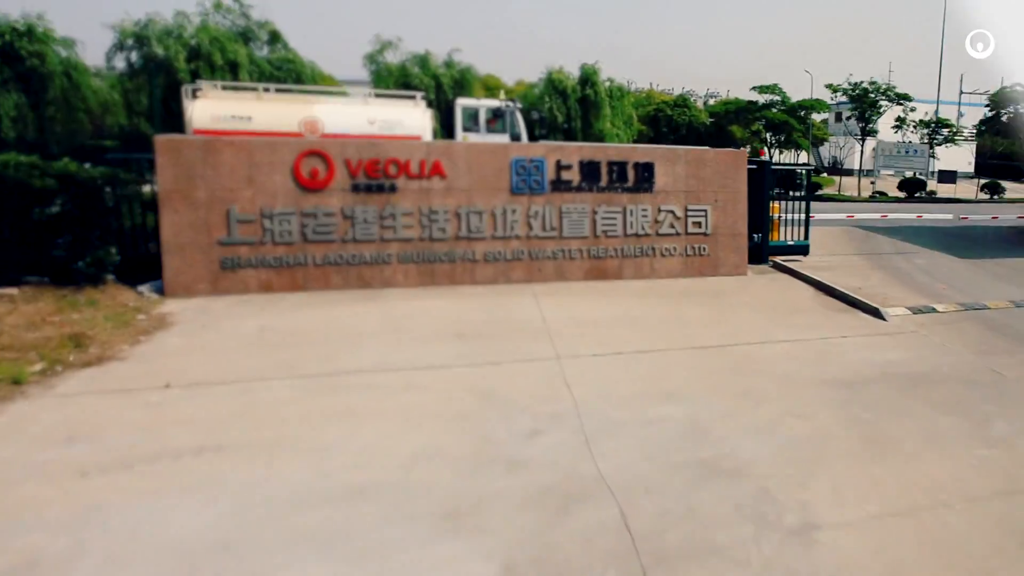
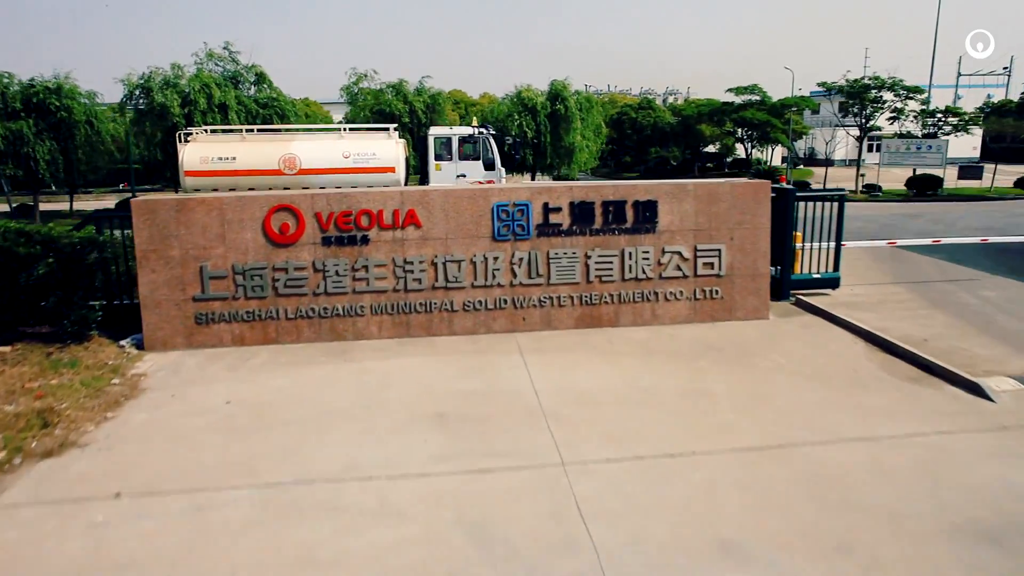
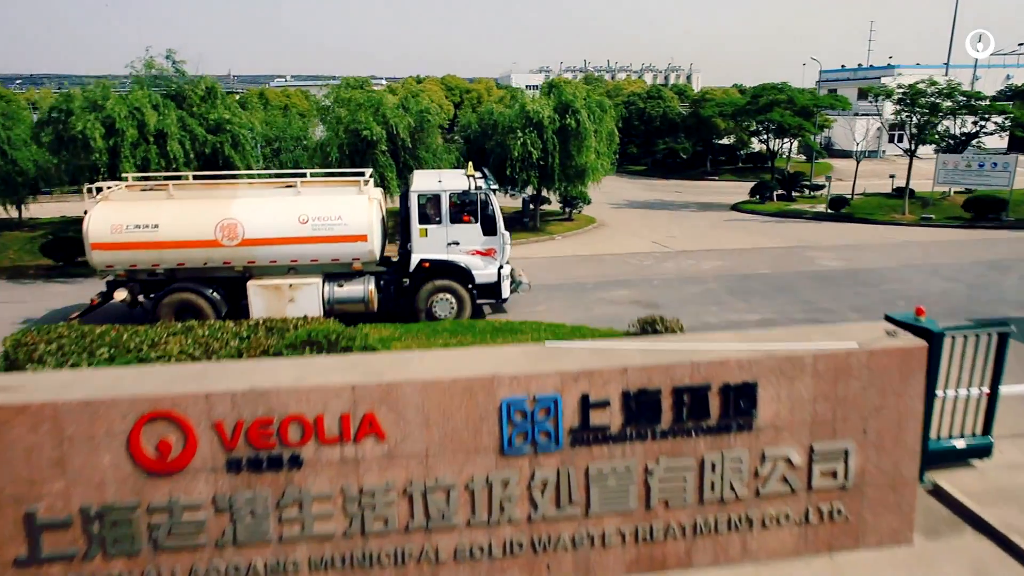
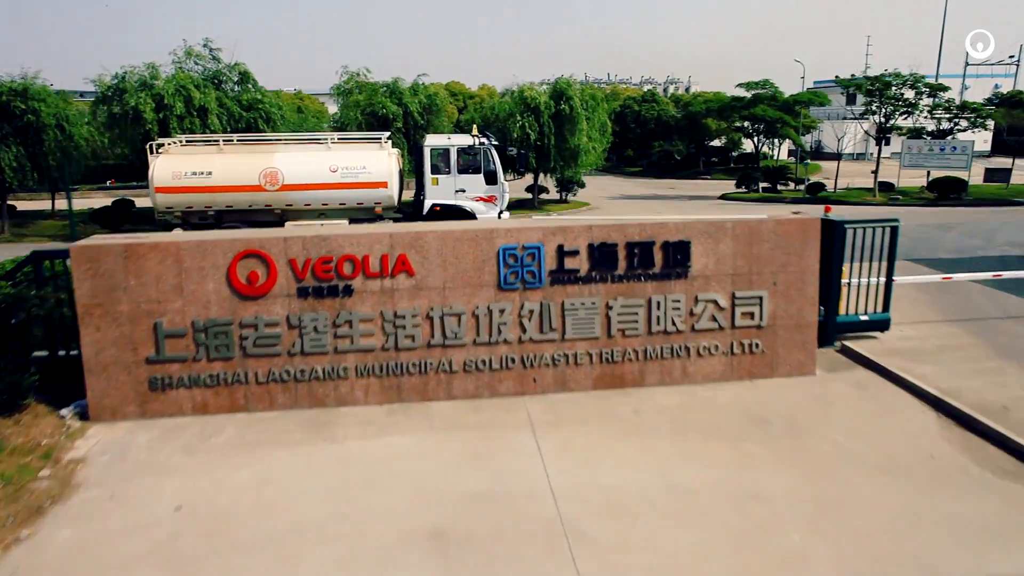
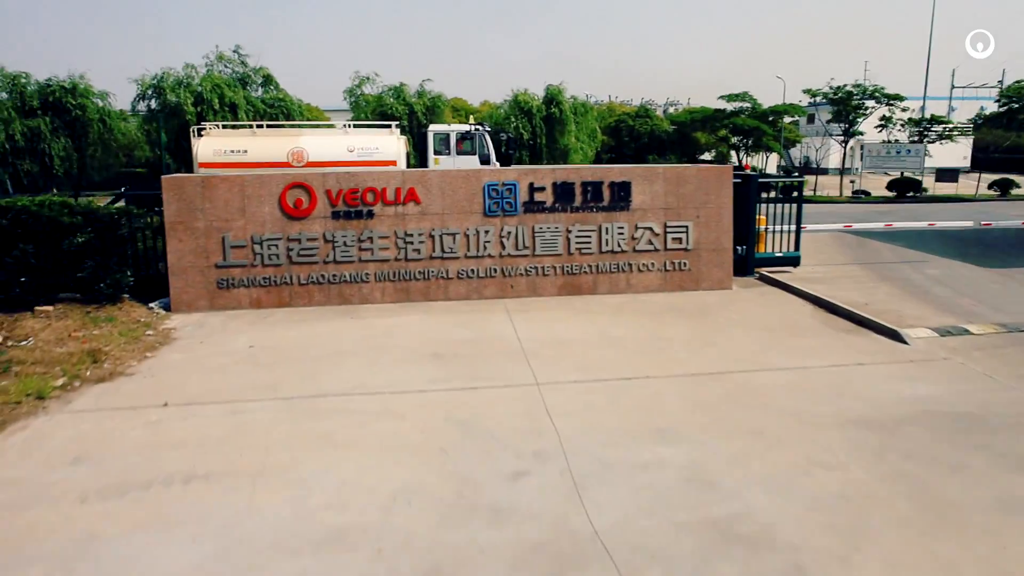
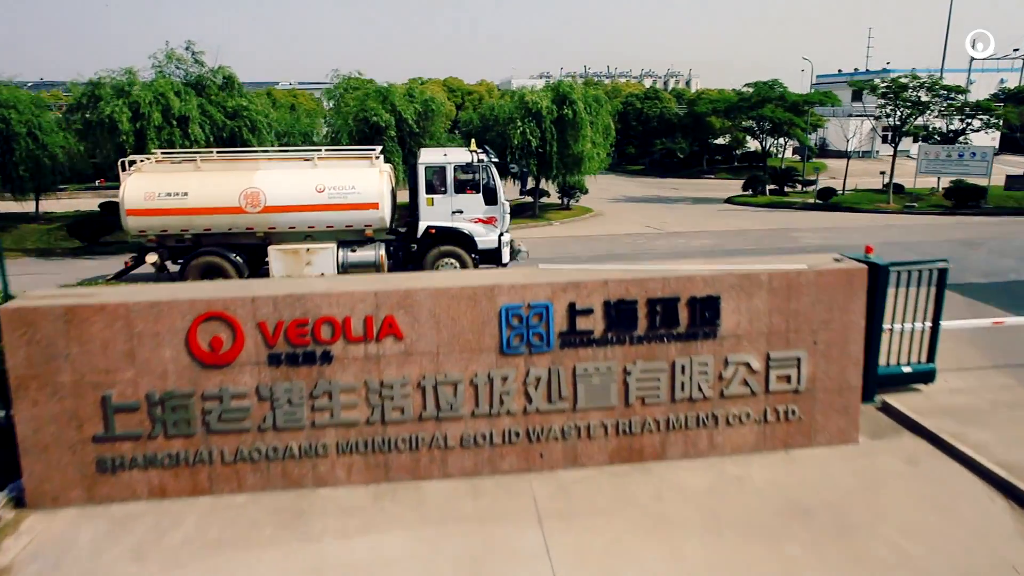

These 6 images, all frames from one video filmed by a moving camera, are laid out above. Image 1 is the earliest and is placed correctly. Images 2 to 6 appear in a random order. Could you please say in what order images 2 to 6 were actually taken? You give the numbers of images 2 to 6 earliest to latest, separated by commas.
5, 2, 4, 6, 3
